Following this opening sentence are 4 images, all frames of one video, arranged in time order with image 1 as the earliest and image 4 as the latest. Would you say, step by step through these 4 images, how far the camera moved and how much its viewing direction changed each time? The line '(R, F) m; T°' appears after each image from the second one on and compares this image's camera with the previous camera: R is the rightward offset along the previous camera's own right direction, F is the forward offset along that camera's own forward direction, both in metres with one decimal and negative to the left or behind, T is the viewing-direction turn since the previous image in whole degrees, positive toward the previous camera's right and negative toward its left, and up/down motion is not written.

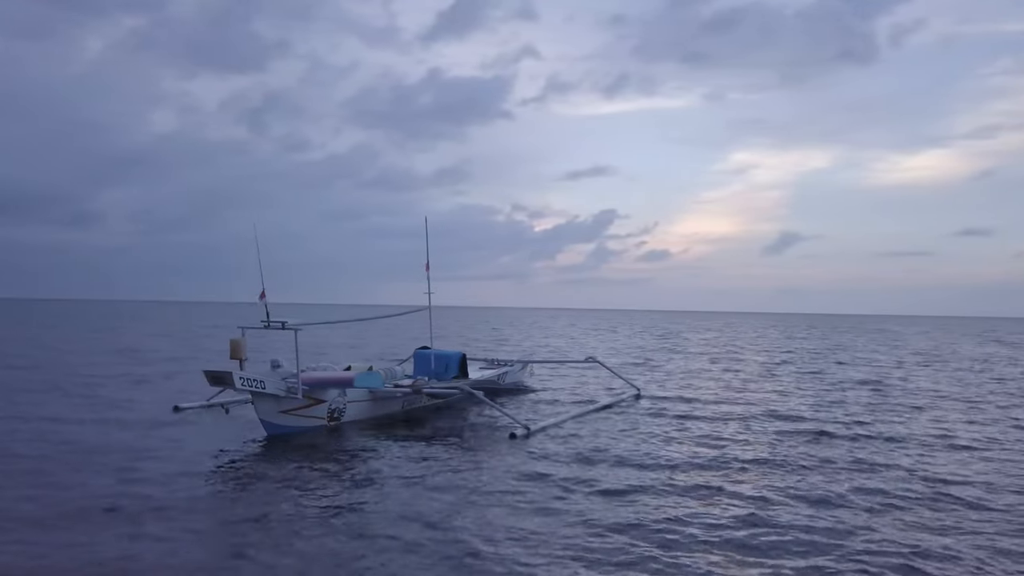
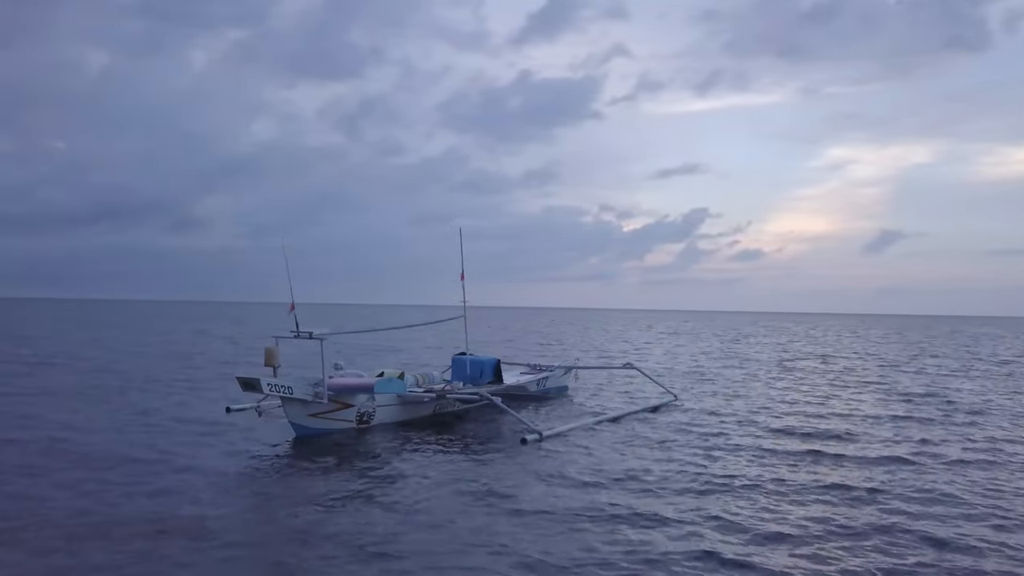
(+2.1, -1.0) m; -6°
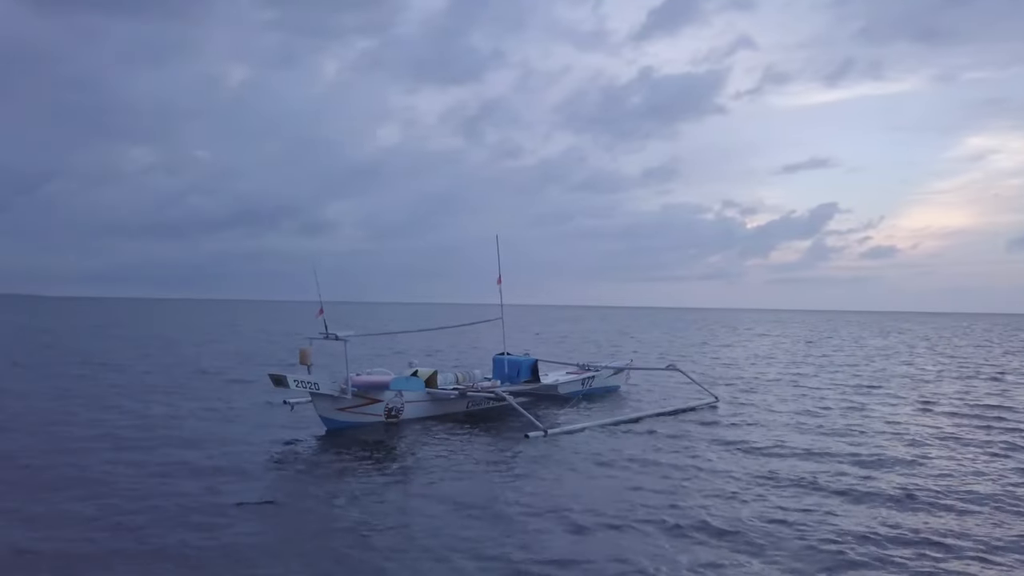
(+3.3, -1.1) m; -9°
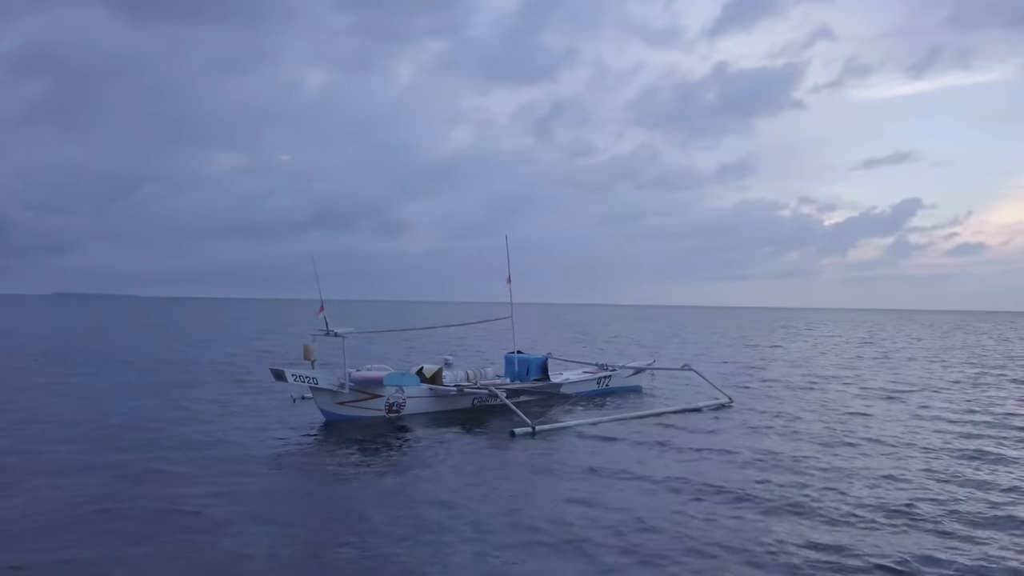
(+2.5, -0.4) m; -5°
